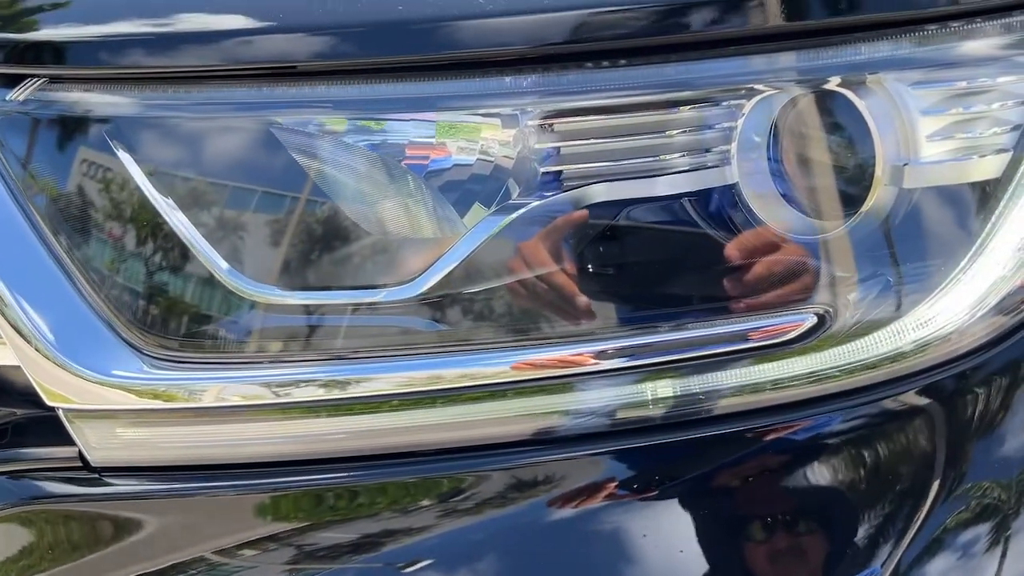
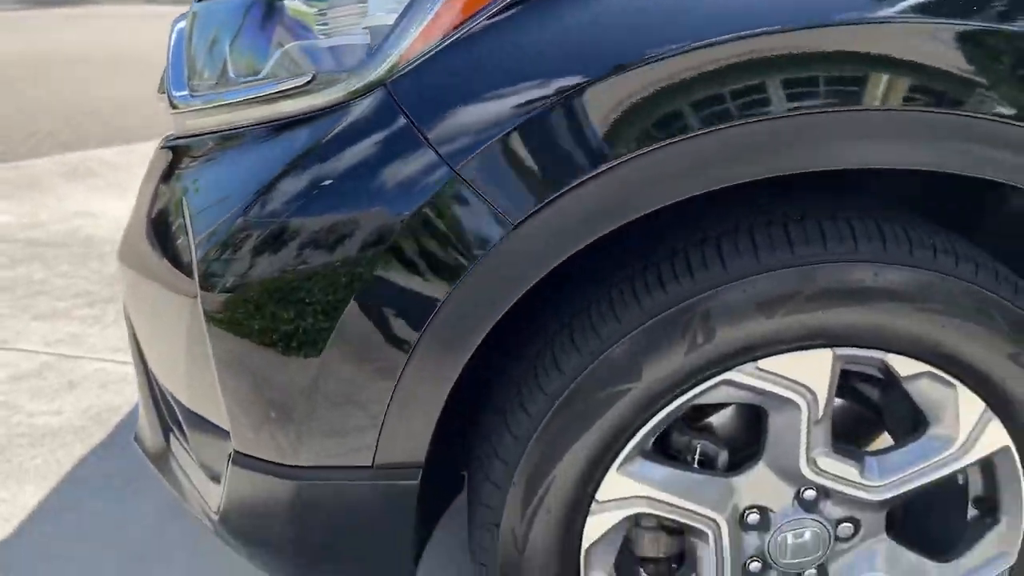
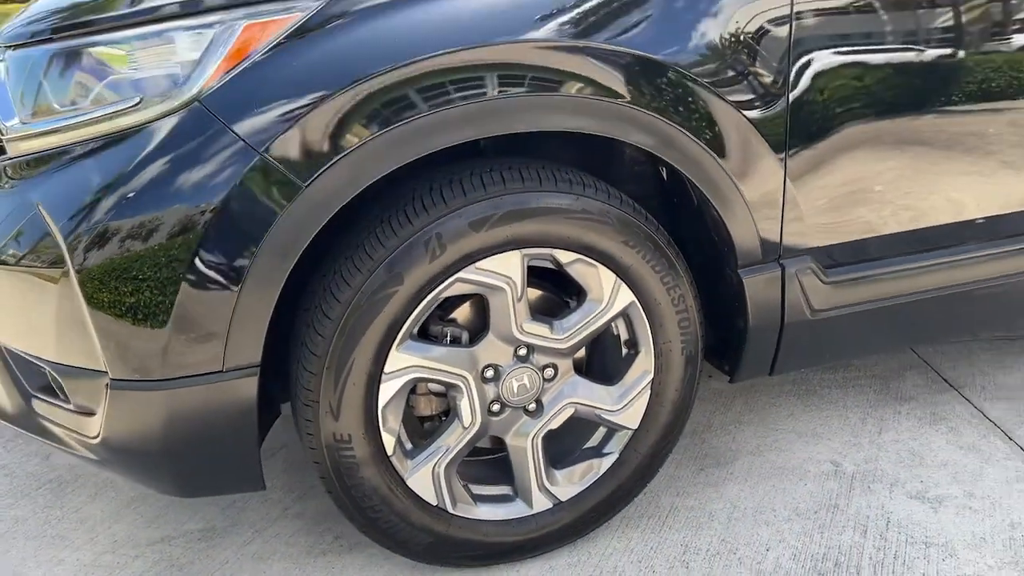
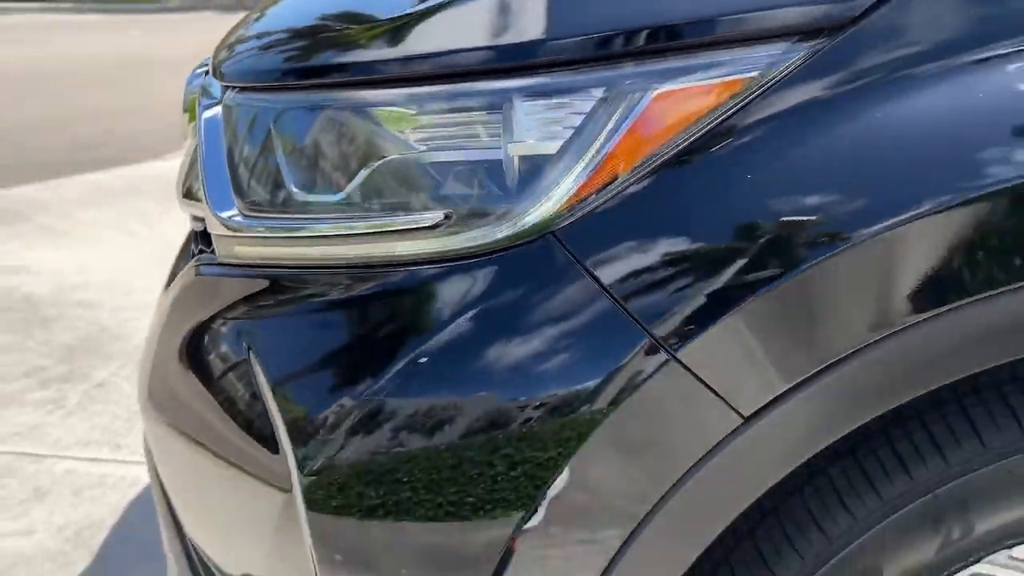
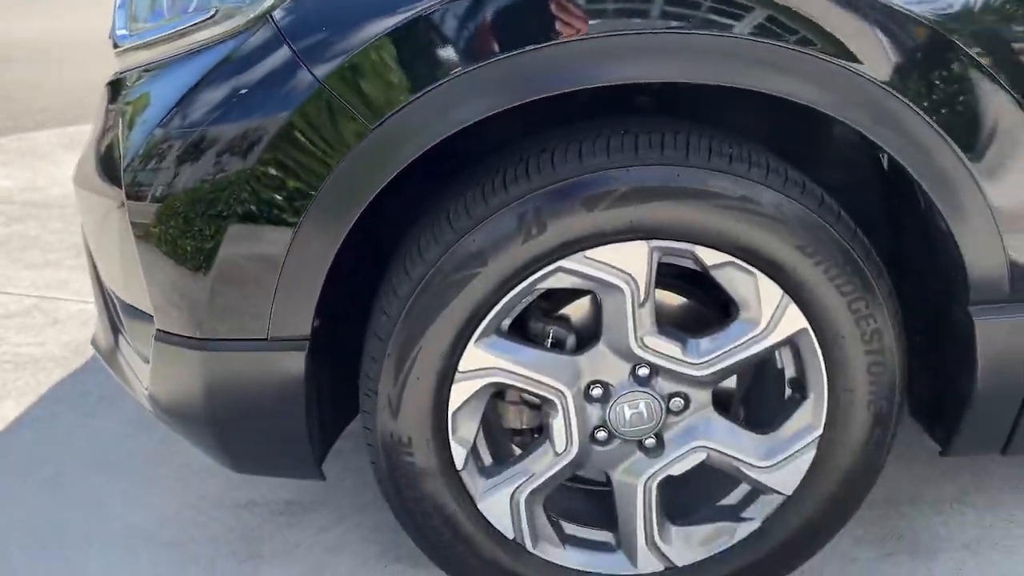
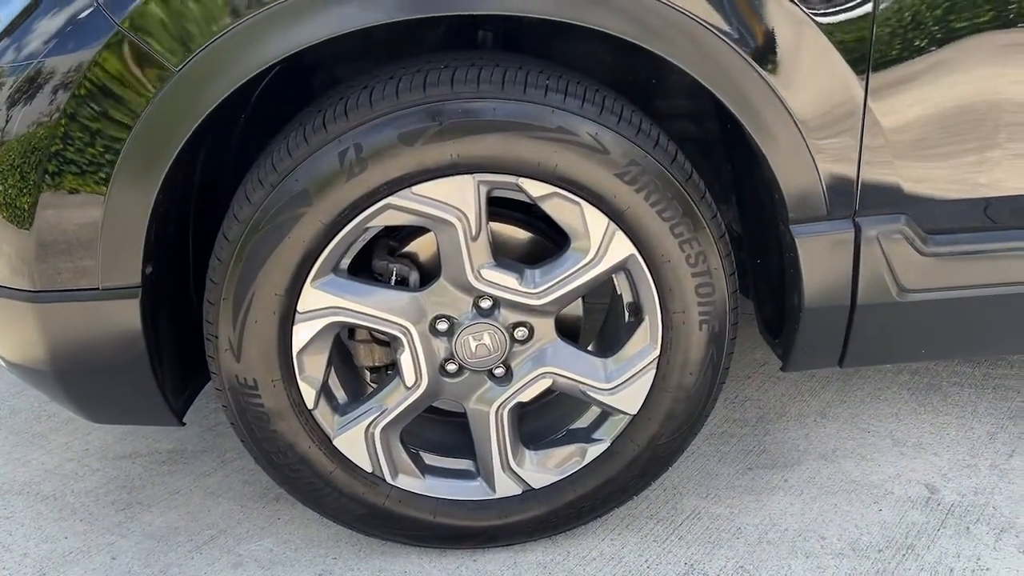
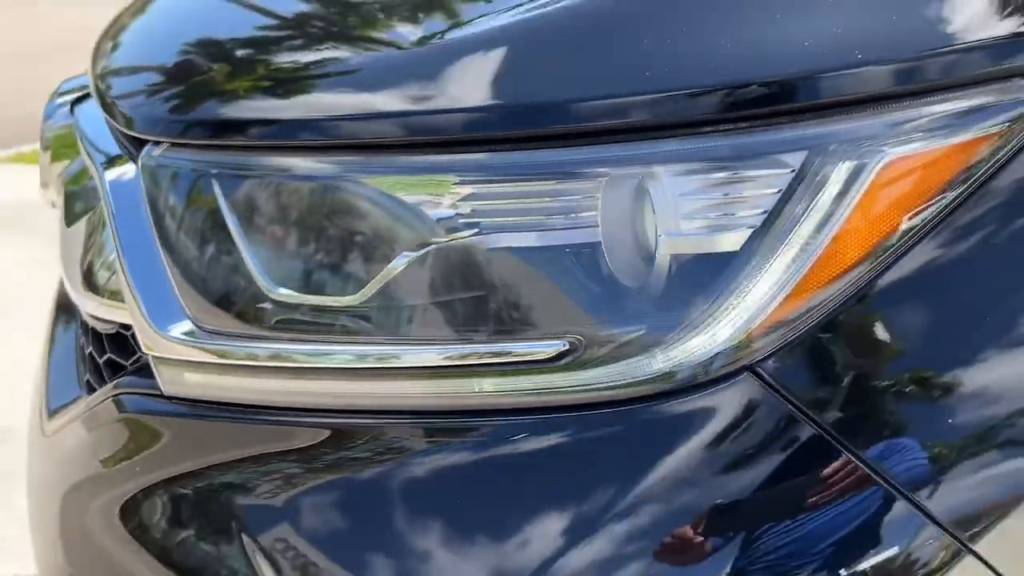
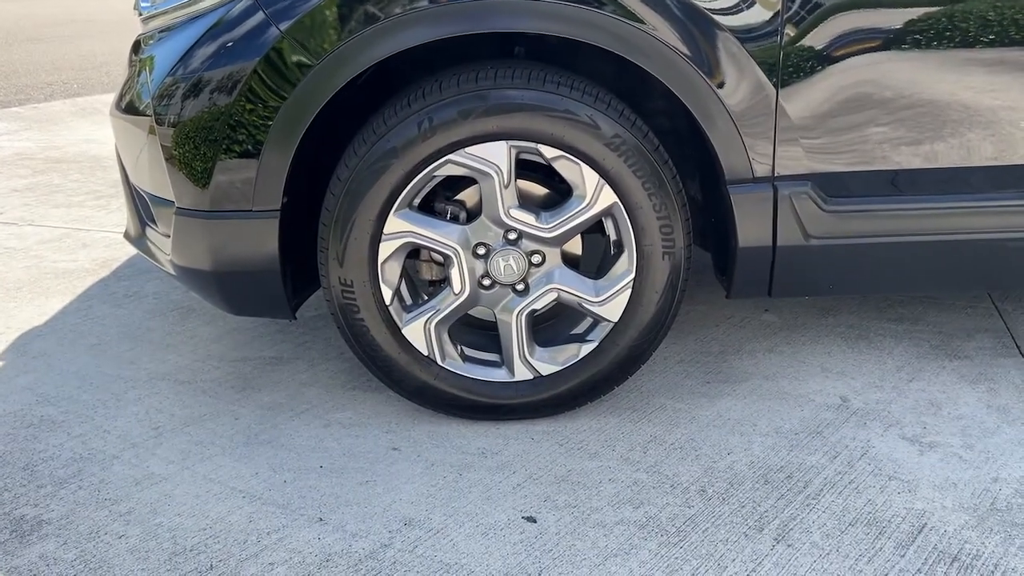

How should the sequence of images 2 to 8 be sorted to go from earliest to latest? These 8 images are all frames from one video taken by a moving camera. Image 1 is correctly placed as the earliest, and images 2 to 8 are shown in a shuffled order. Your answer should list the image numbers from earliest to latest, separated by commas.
7, 4, 2, 5, 8, 6, 3
